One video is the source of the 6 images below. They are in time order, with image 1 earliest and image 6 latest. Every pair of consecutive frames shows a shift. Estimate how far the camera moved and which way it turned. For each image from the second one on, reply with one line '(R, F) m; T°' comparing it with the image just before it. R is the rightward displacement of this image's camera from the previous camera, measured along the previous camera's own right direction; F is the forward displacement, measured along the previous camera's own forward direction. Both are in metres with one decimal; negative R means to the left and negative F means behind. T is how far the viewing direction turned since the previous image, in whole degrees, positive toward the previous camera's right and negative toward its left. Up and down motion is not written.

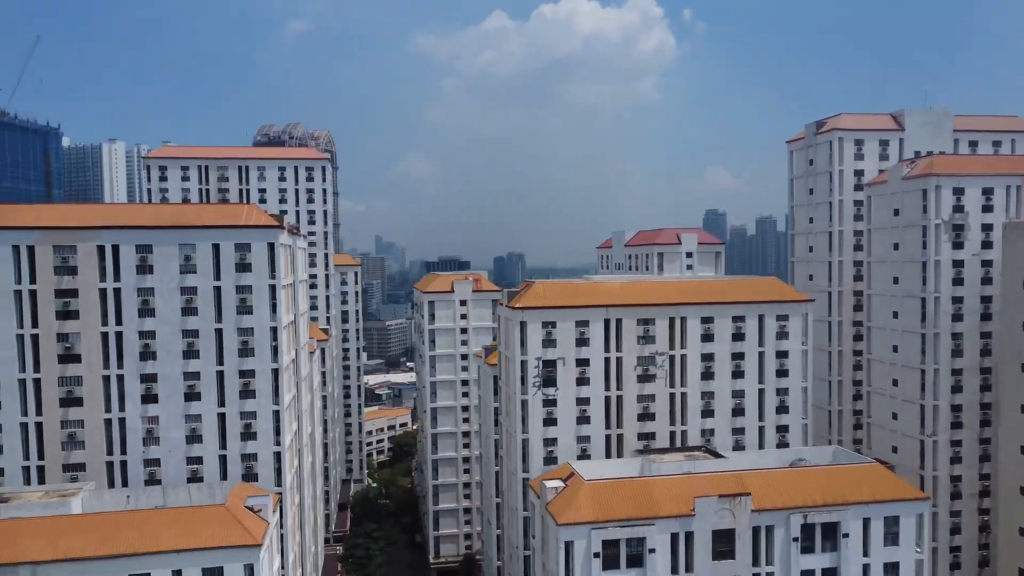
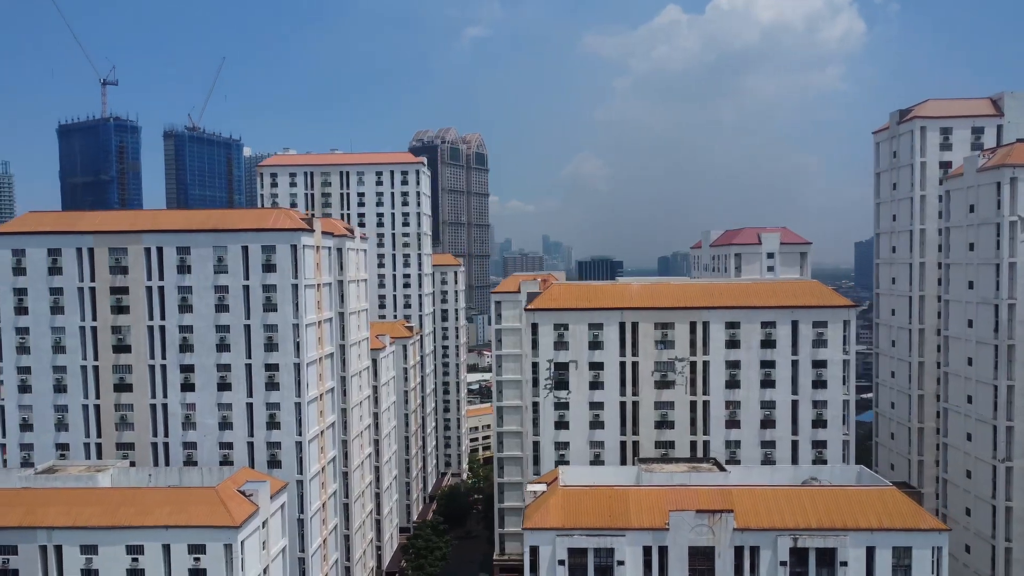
(+8.9, +0.9) m; -12°
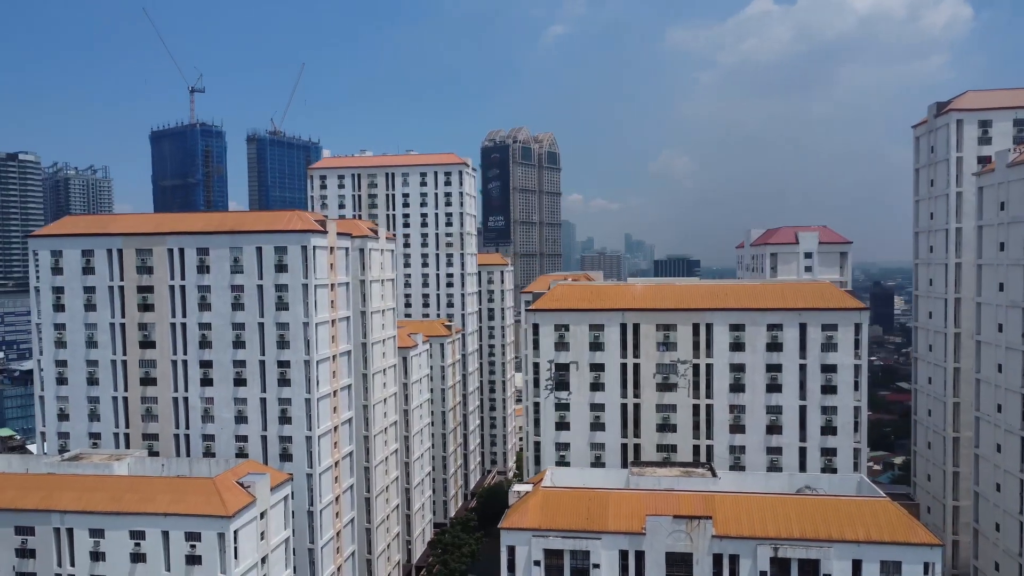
(+4.7, 0.0) m; -6°
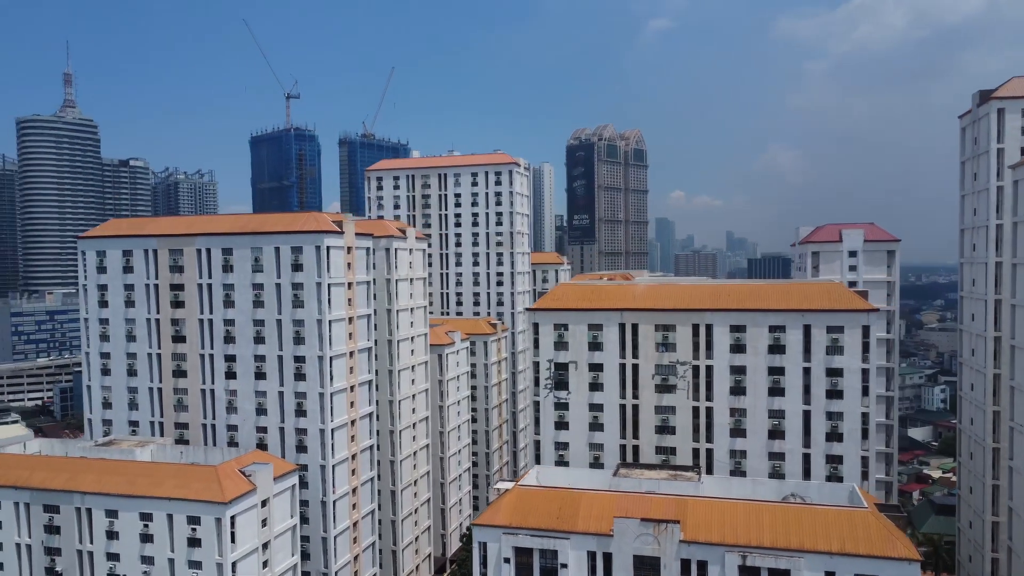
(+5.7, 0.0) m; -7°
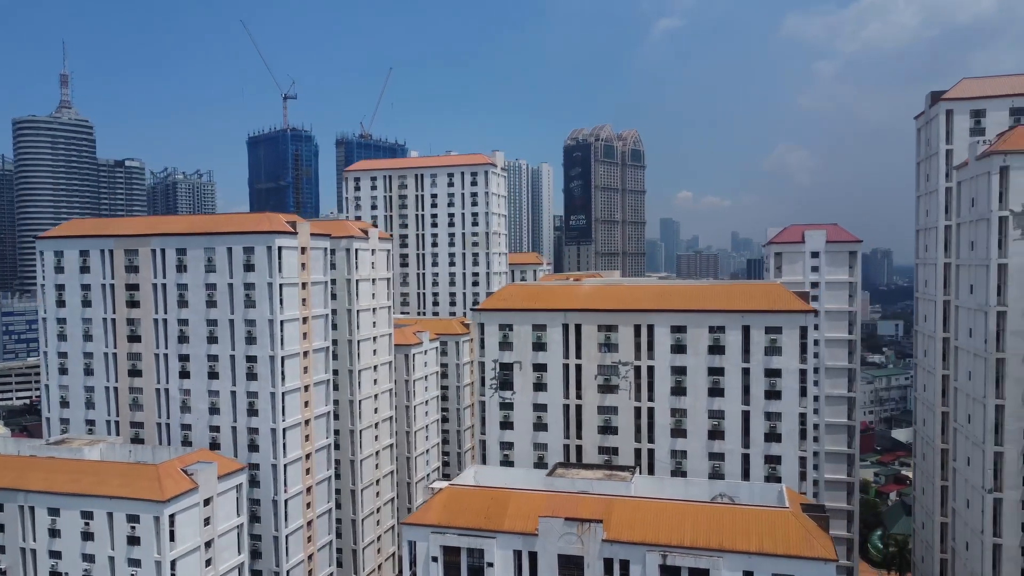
(+3.4, -0.2) m; 0°
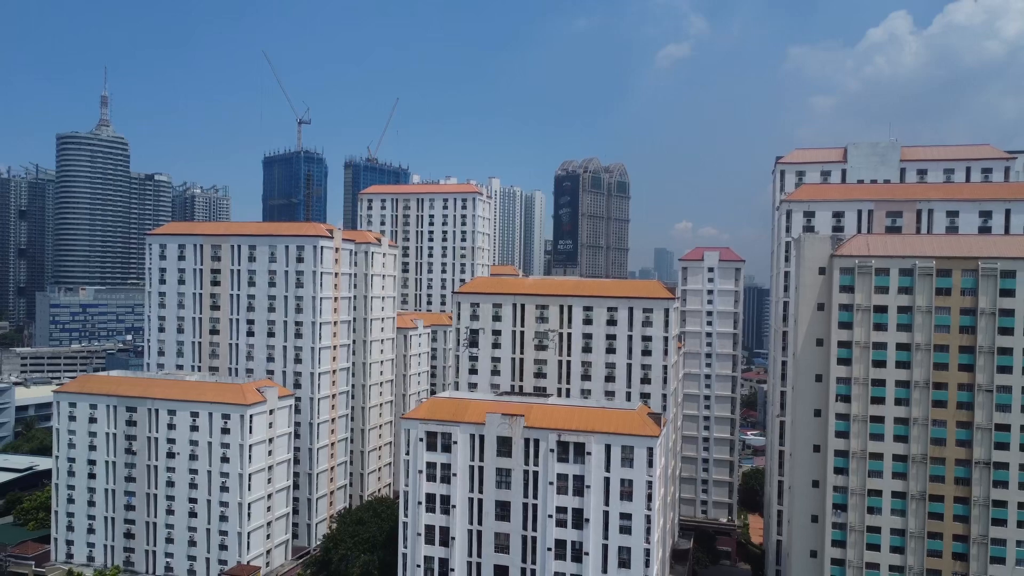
(+2.4, -21.6) m; 0°
